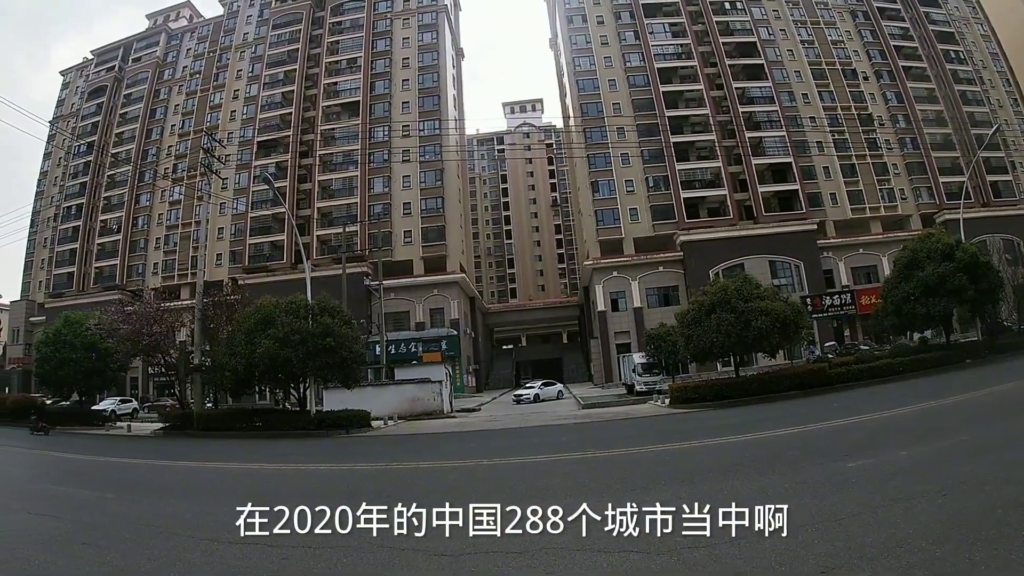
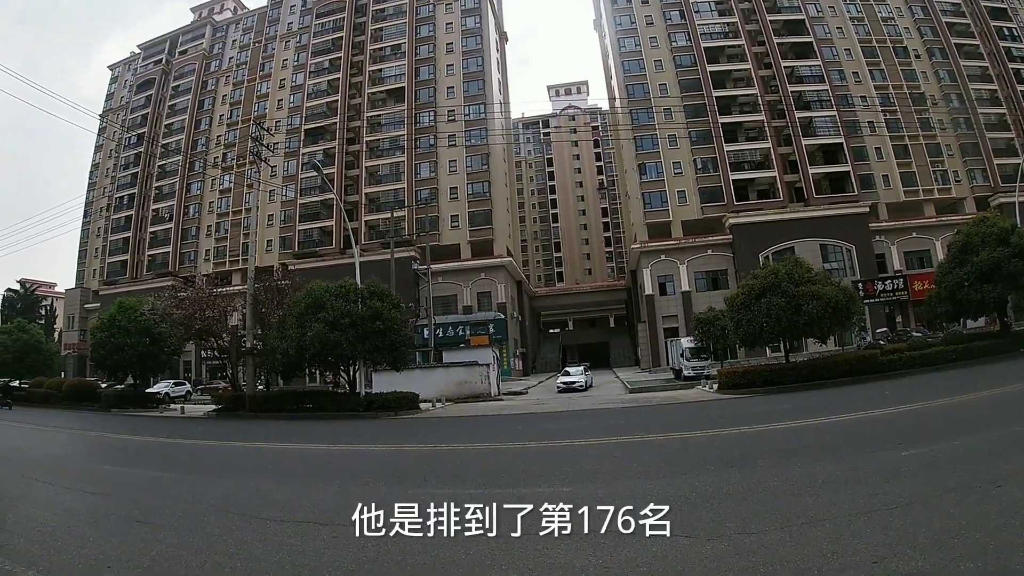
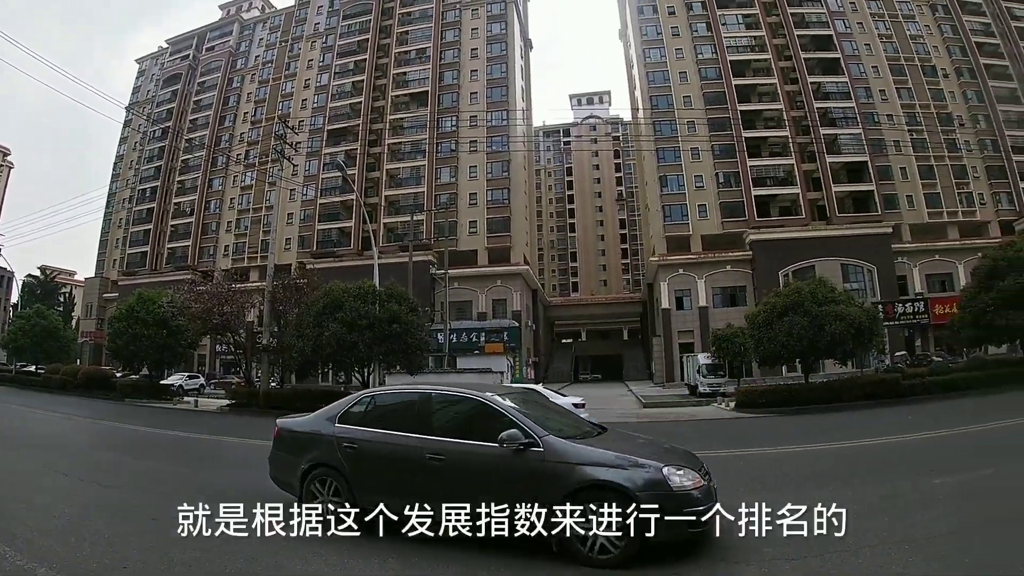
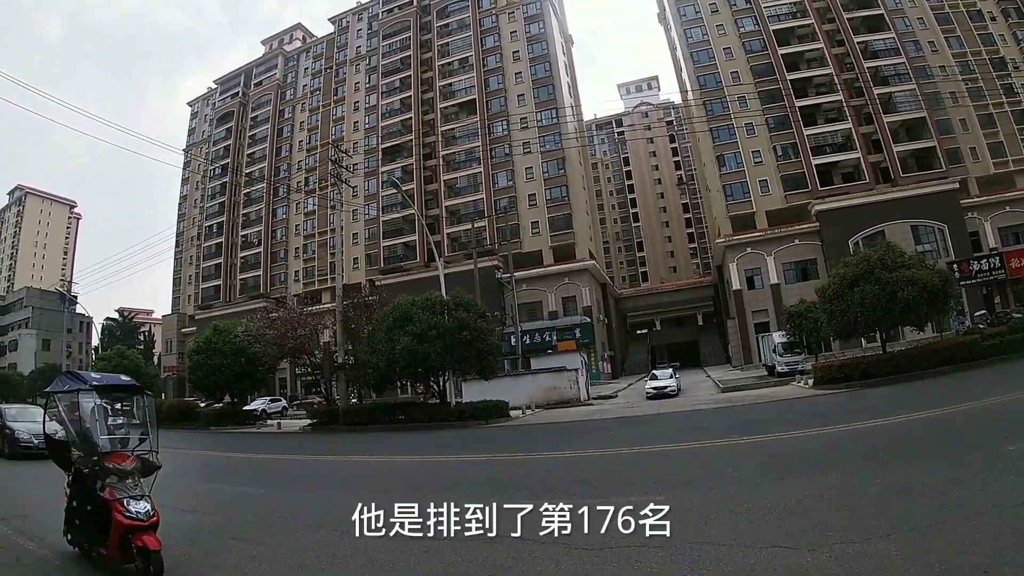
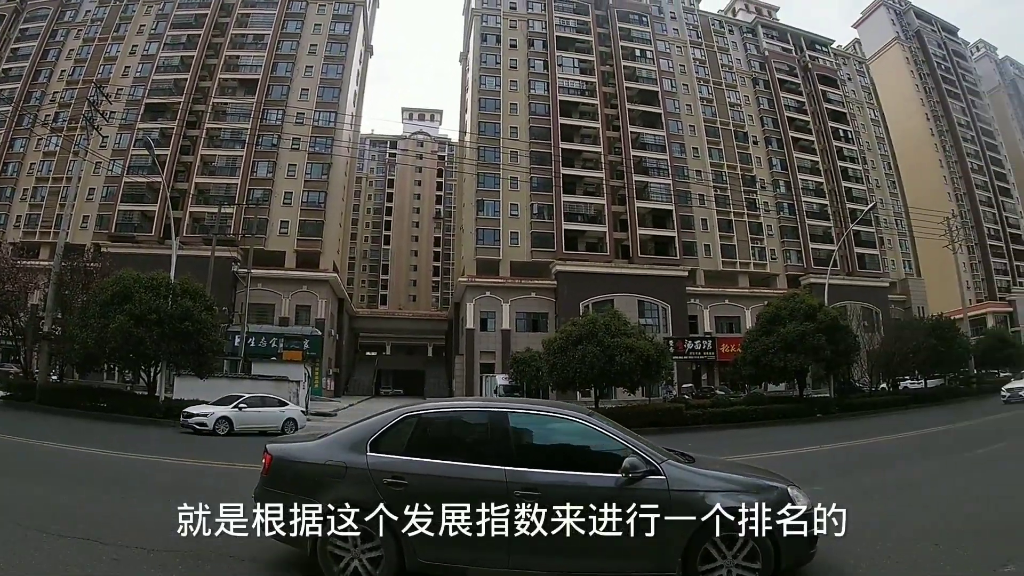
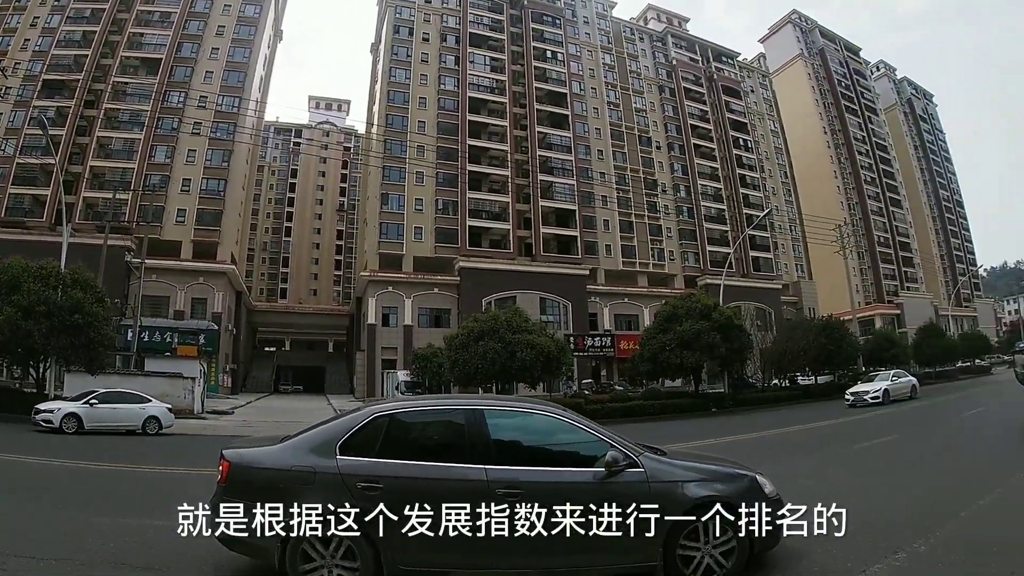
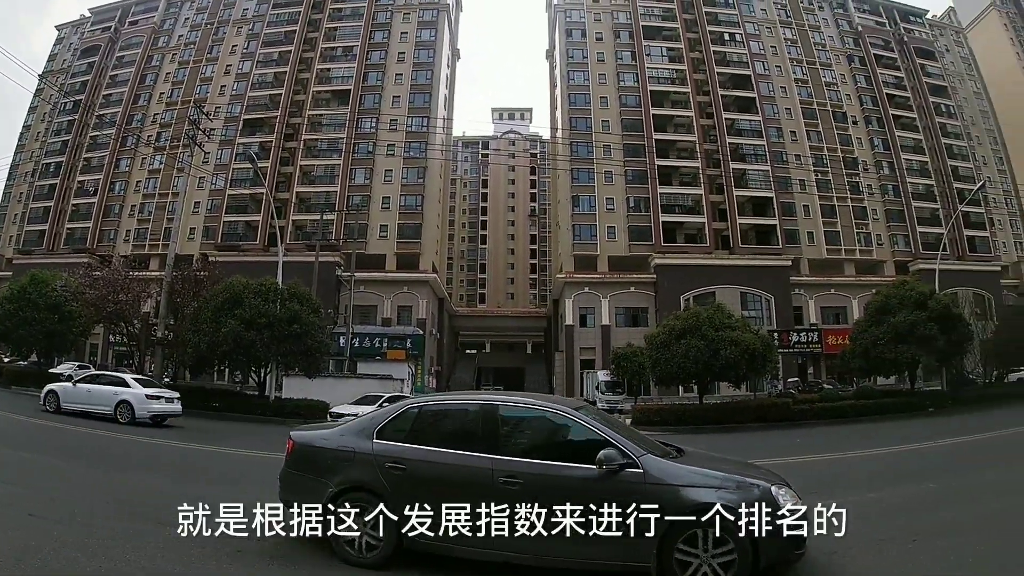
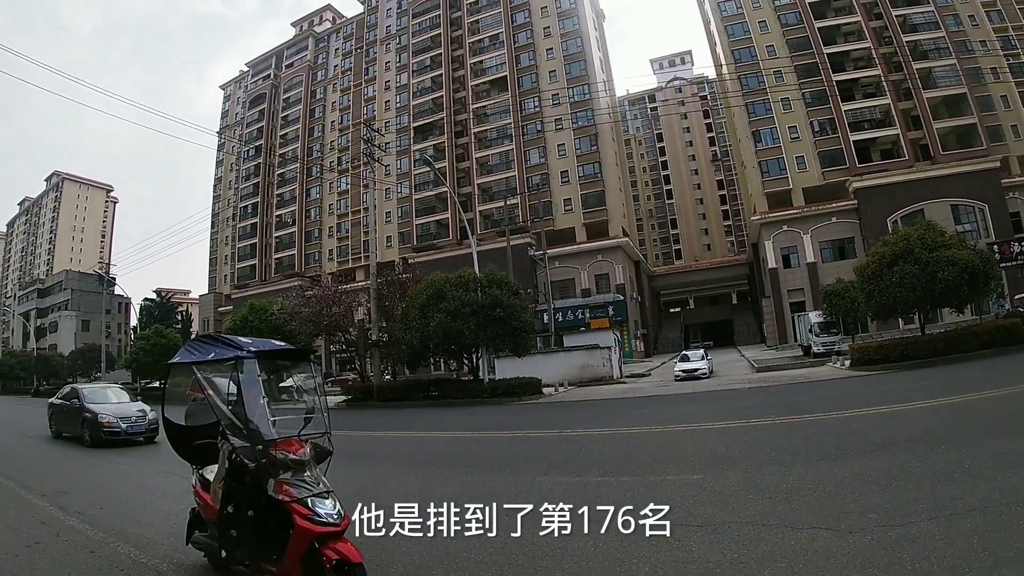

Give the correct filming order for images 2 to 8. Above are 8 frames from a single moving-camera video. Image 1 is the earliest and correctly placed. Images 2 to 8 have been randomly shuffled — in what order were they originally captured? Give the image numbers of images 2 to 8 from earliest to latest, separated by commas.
2, 4, 8, 3, 7, 5, 6
